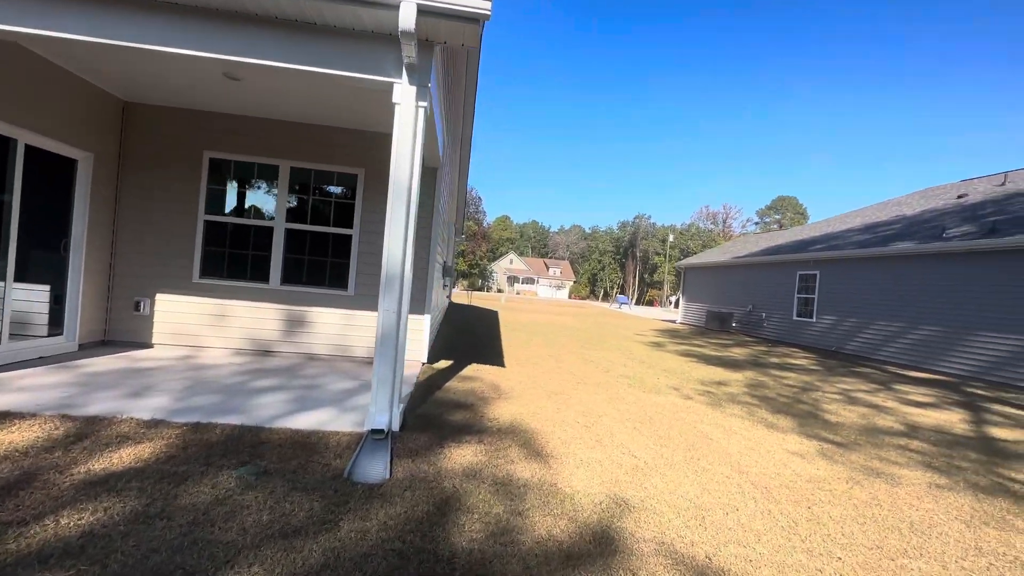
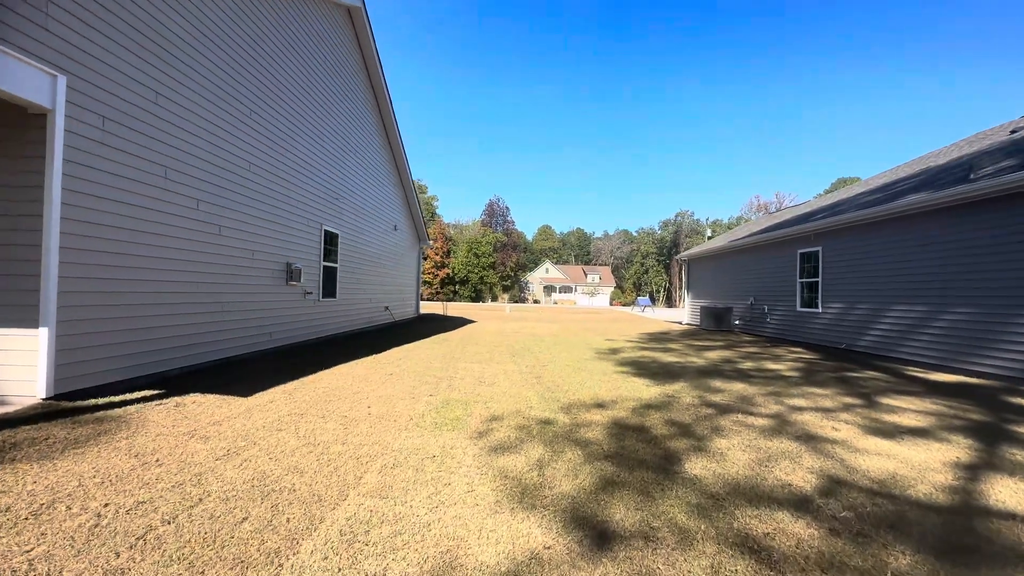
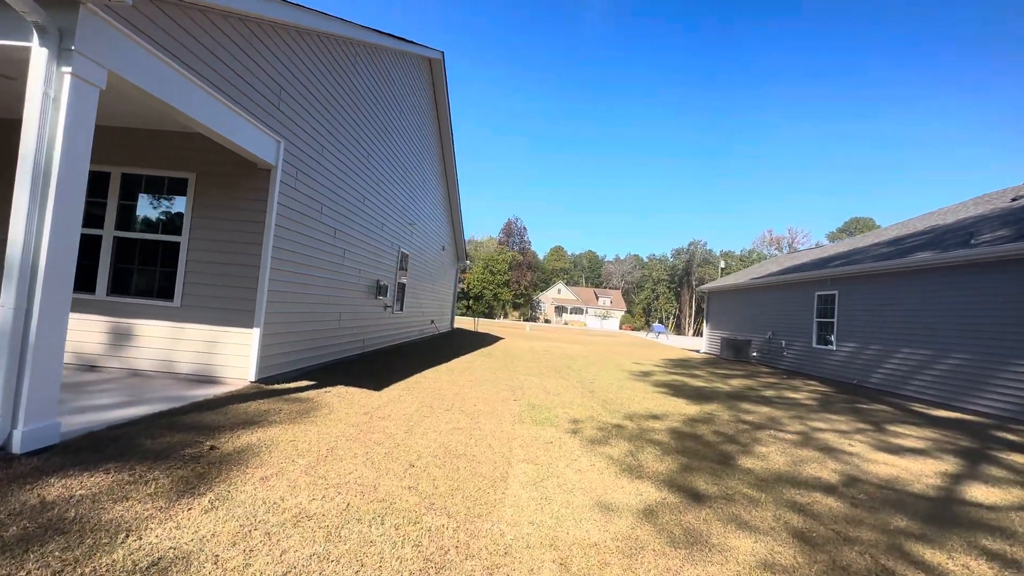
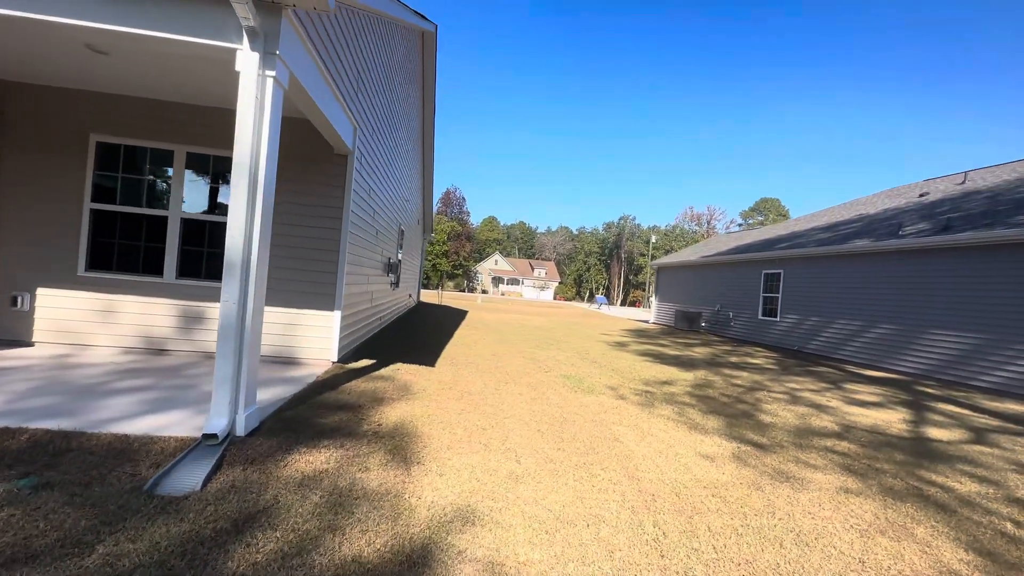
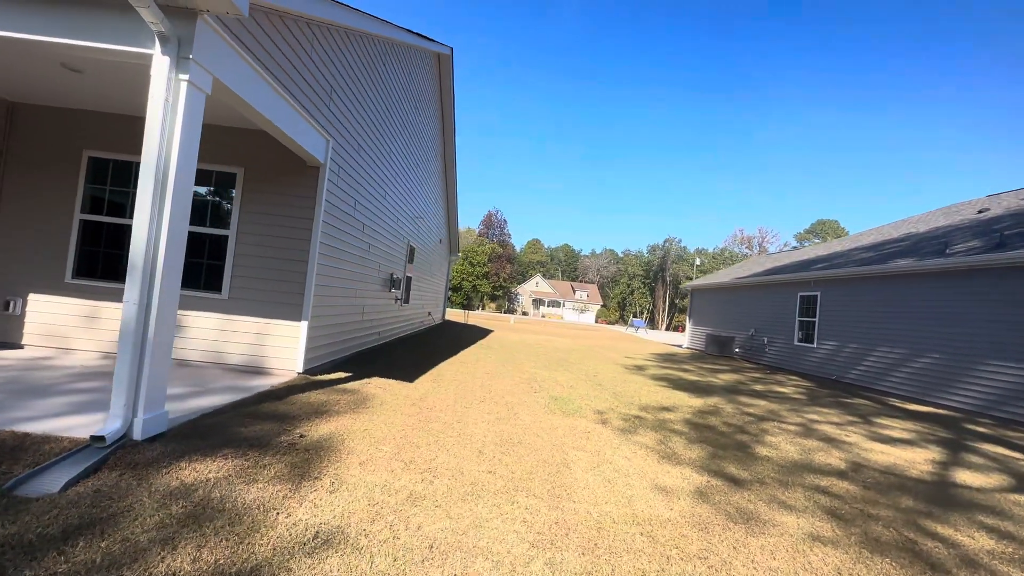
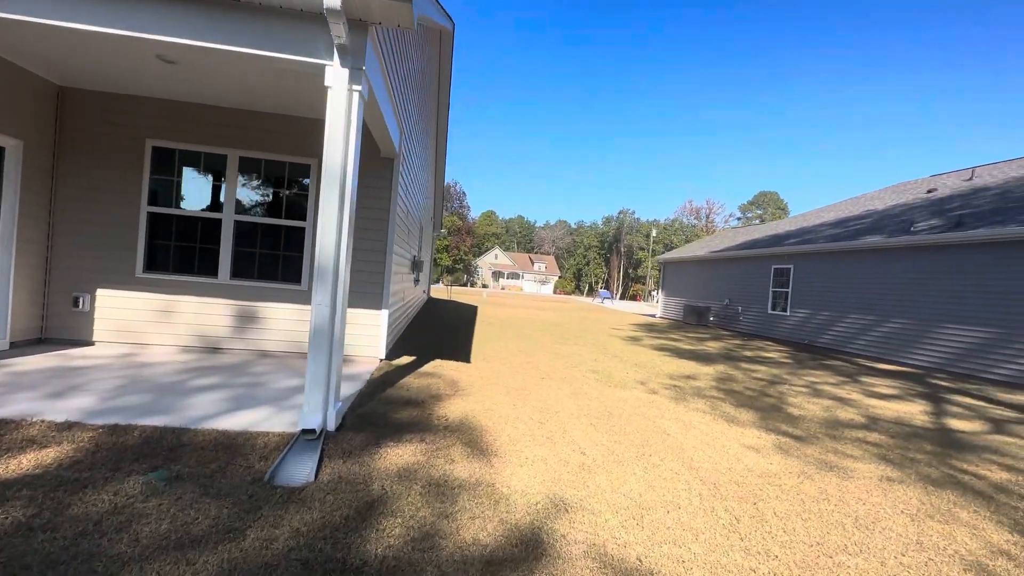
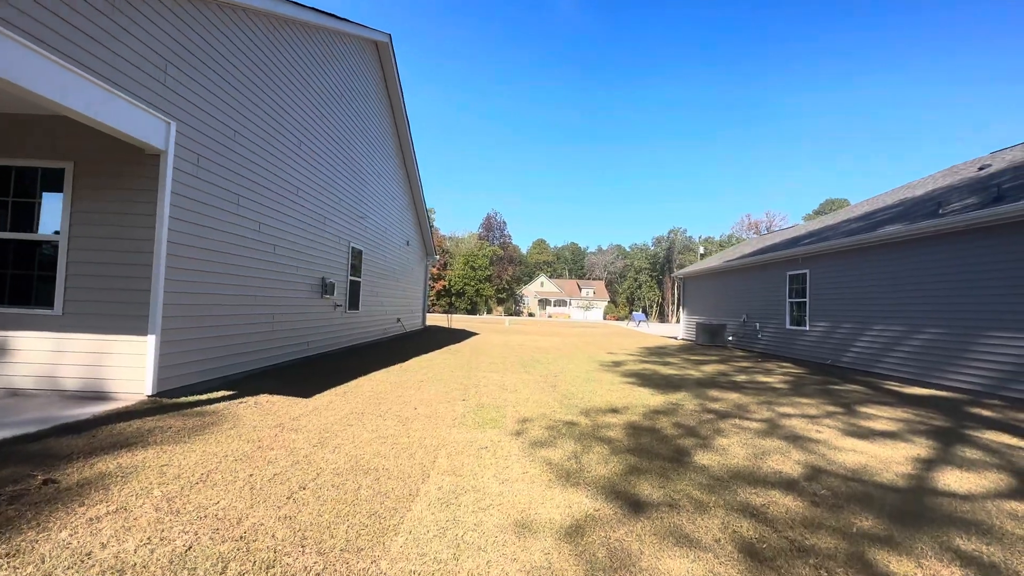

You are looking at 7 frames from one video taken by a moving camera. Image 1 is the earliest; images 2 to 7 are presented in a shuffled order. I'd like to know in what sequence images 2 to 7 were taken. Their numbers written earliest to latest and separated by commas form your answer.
6, 4, 5, 3, 7, 2
